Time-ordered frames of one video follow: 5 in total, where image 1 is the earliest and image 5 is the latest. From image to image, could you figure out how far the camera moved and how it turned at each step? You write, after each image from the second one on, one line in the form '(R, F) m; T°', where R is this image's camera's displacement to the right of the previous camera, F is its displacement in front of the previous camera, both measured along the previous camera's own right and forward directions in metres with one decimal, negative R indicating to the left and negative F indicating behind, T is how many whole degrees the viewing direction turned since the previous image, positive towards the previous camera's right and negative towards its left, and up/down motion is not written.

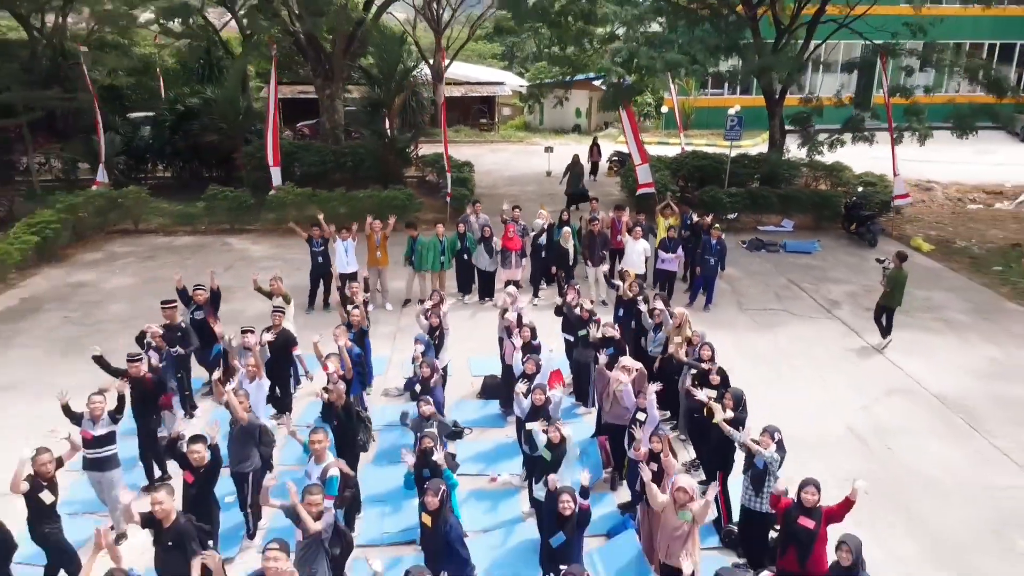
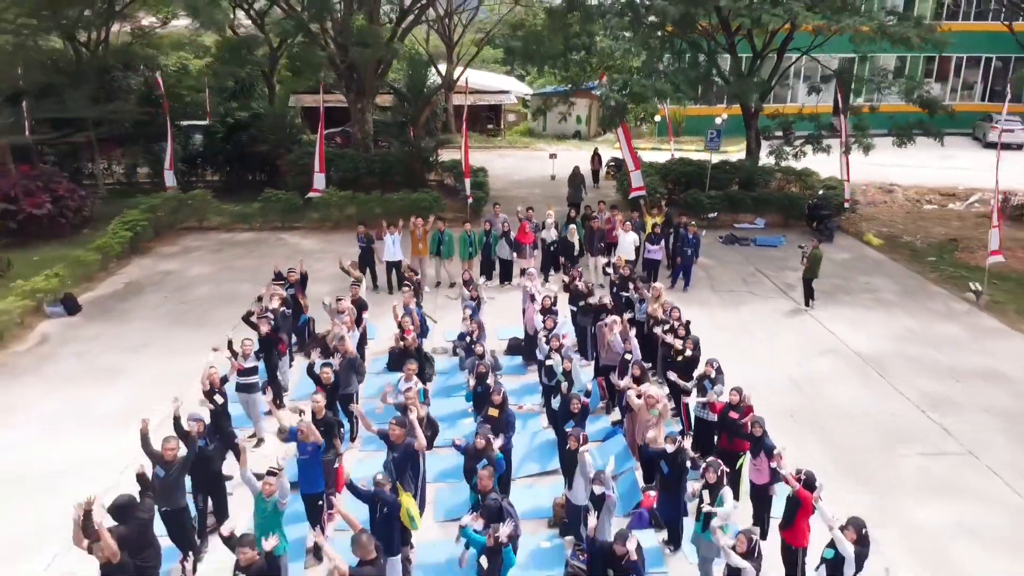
(-0.2, -2.6) m; 0°
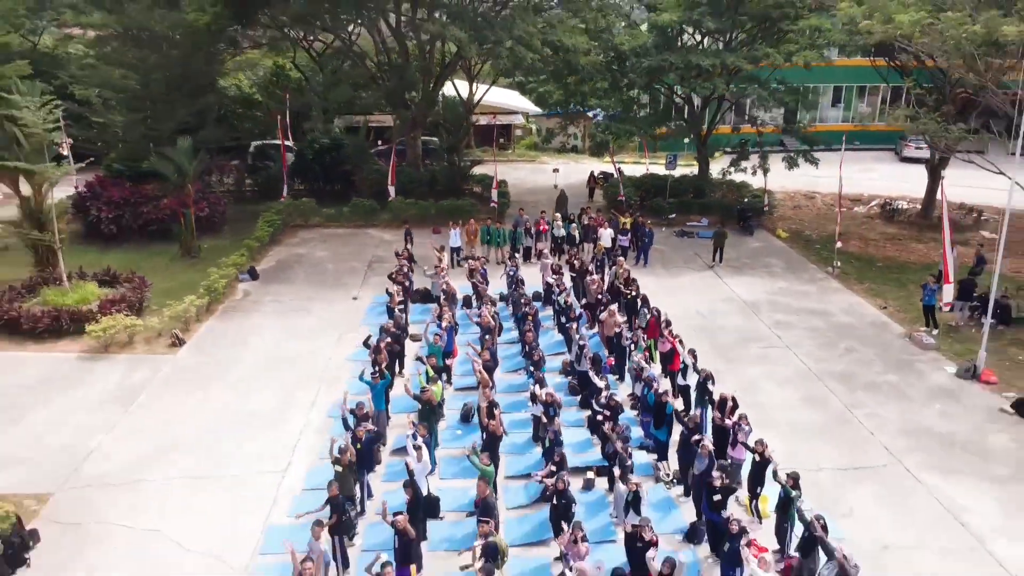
(-0.5, -7.4) m; 0°
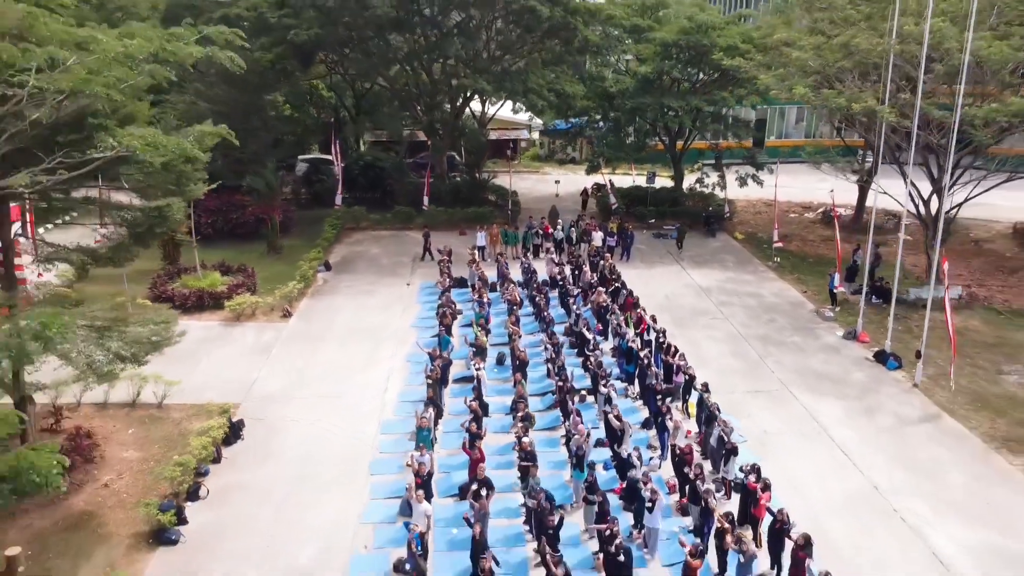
(-0.4, -6.2) m; 0°
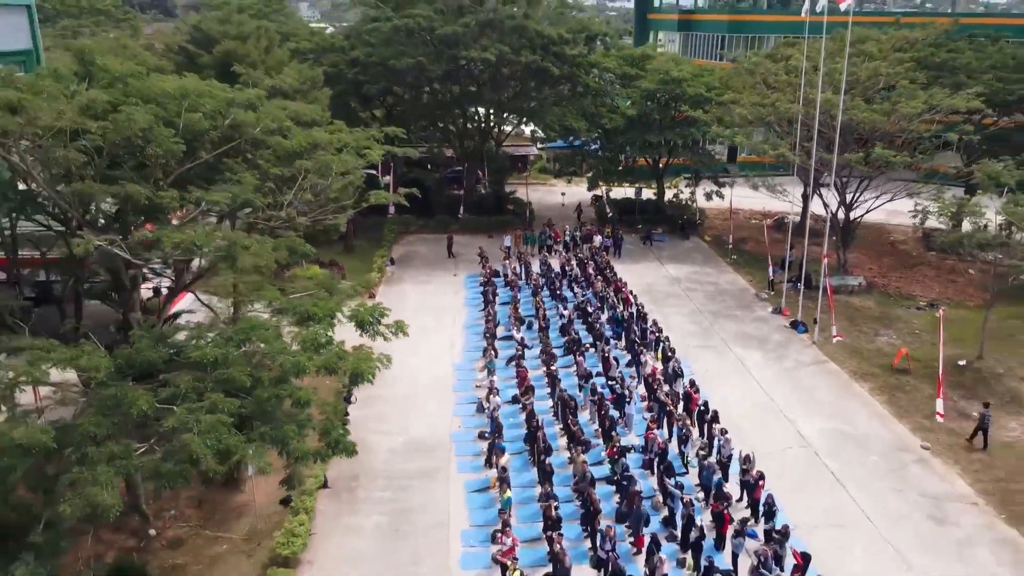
(-0.8, -8.5) m; 0°
